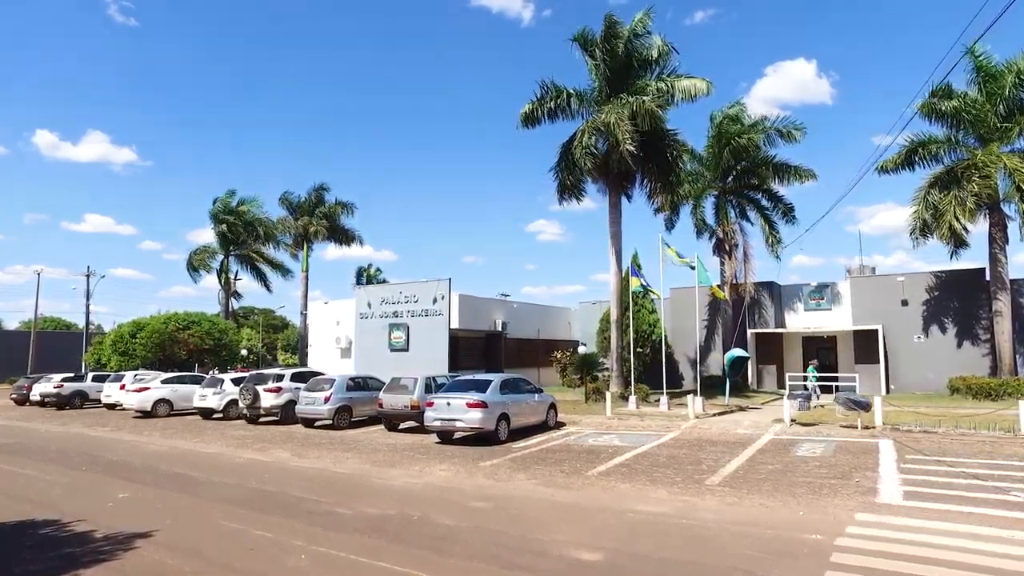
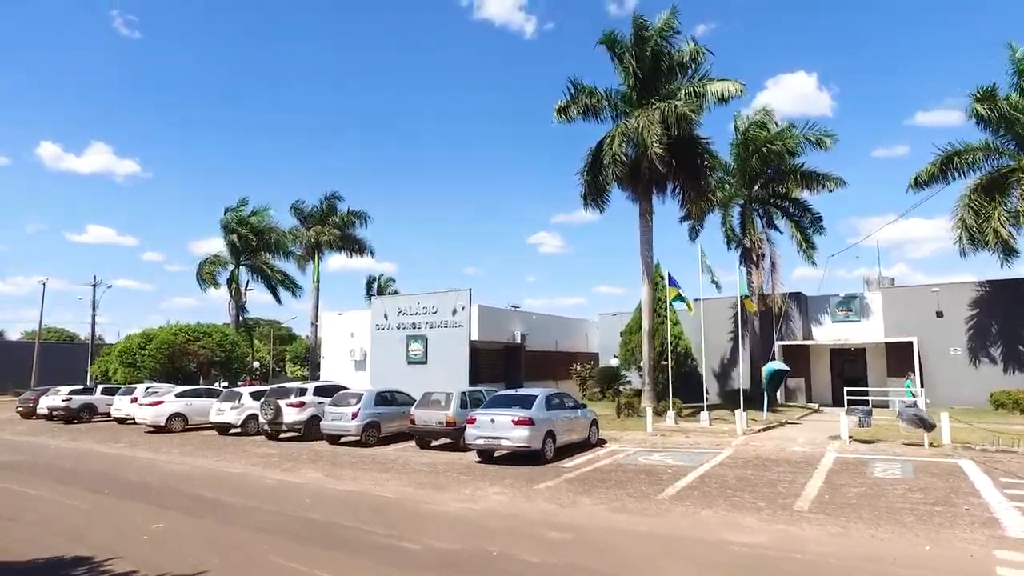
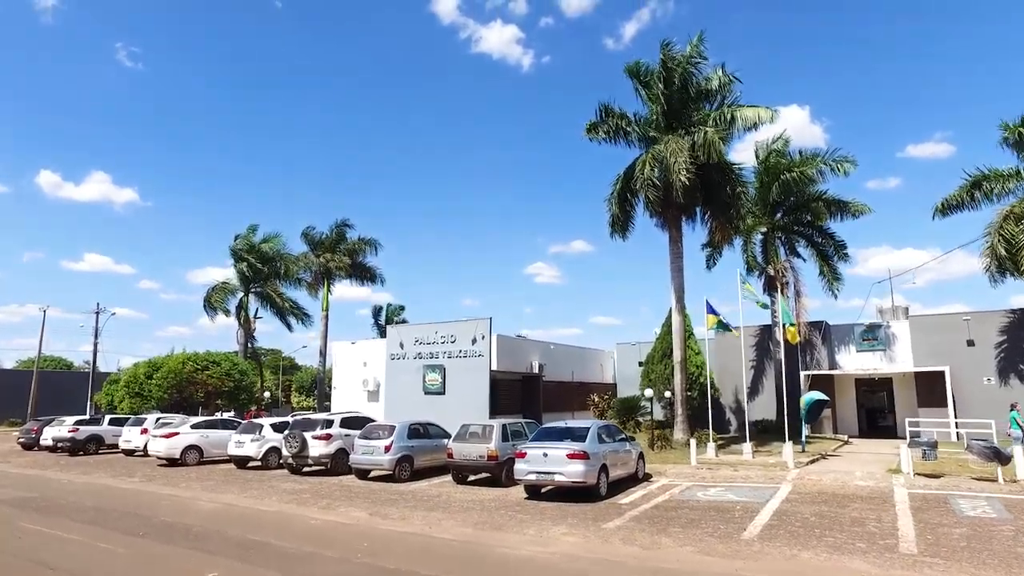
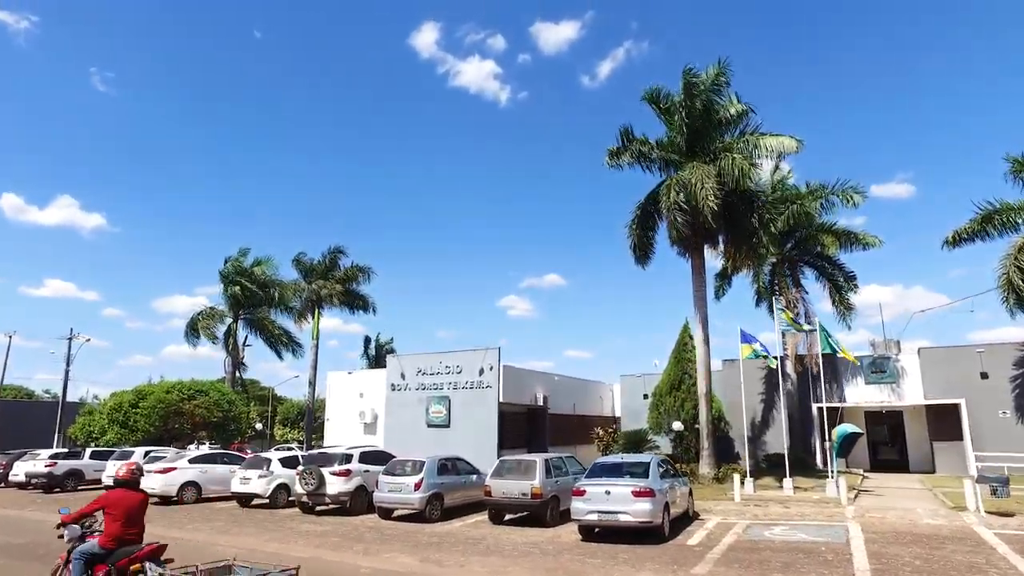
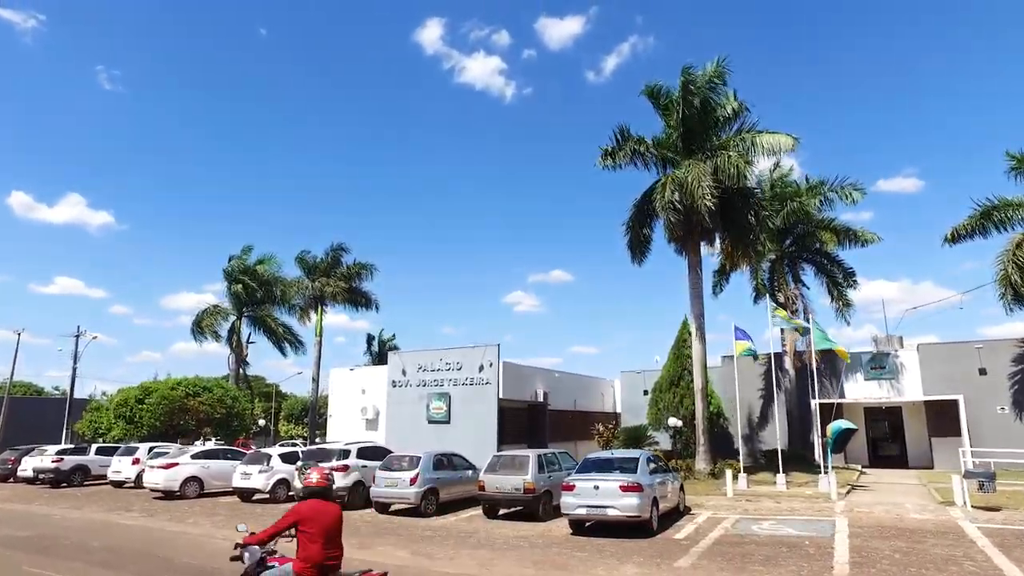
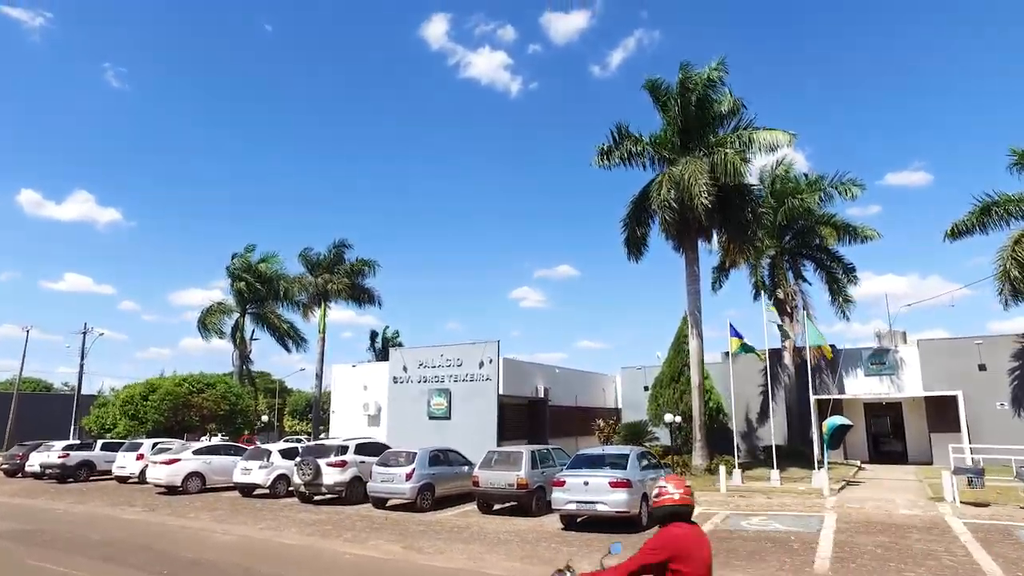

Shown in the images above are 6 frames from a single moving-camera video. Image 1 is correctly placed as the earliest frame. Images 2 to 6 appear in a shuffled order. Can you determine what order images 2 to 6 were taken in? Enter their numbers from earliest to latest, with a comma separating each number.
2, 3, 6, 5, 4
